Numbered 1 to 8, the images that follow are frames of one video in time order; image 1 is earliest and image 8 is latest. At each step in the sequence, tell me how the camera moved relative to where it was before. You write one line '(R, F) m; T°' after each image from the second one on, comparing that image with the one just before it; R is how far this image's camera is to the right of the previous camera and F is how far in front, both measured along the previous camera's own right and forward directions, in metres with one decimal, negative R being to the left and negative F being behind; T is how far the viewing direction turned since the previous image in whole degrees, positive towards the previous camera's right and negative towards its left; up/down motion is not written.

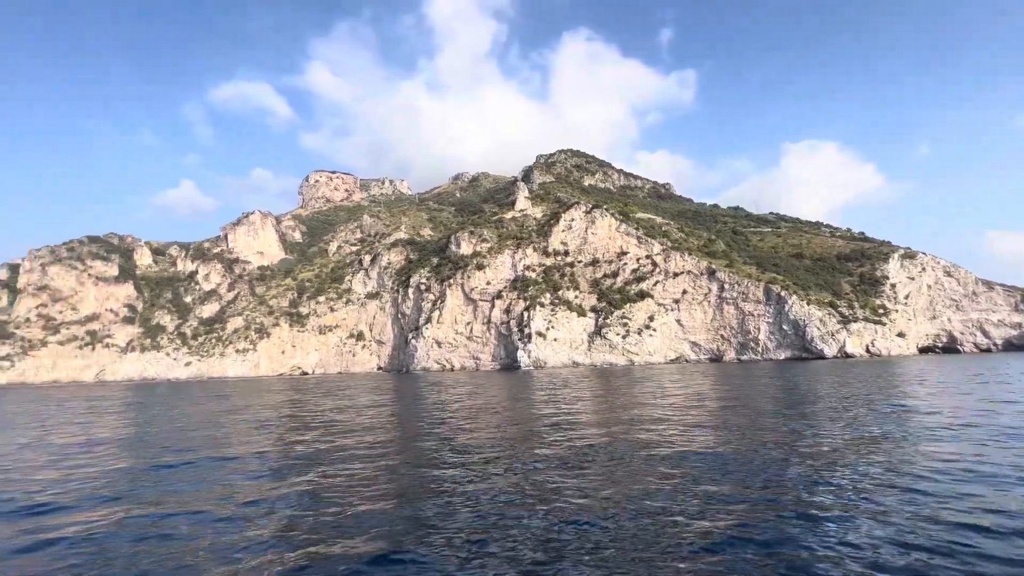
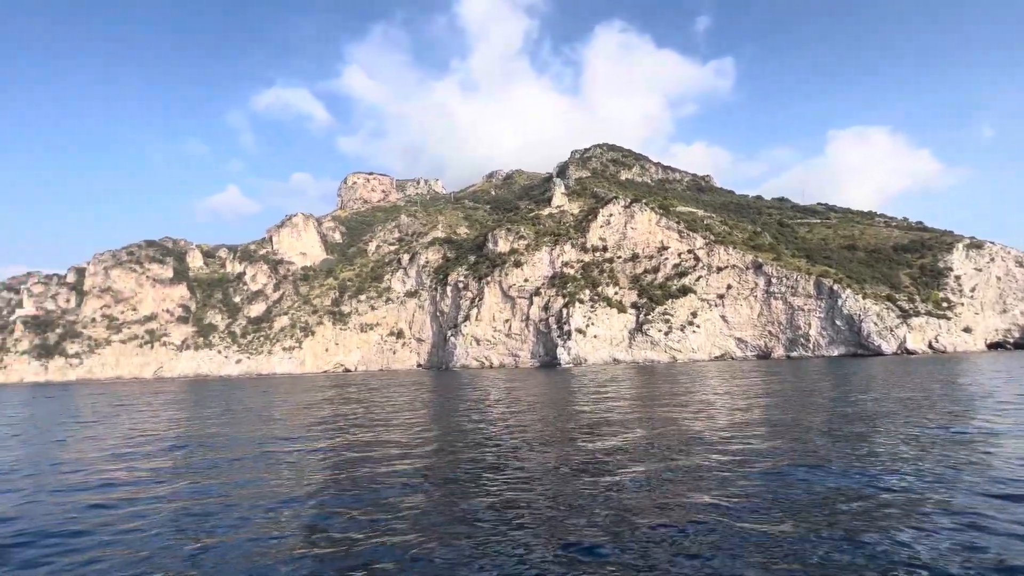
(-0.4, +0.1) m; -4°
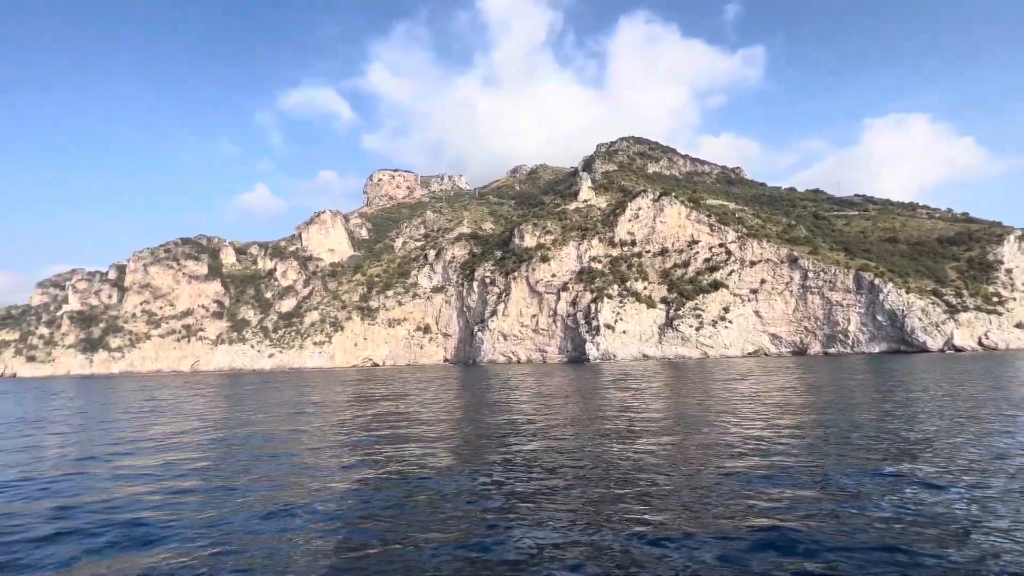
(-0.4, +0.1) m; -3°
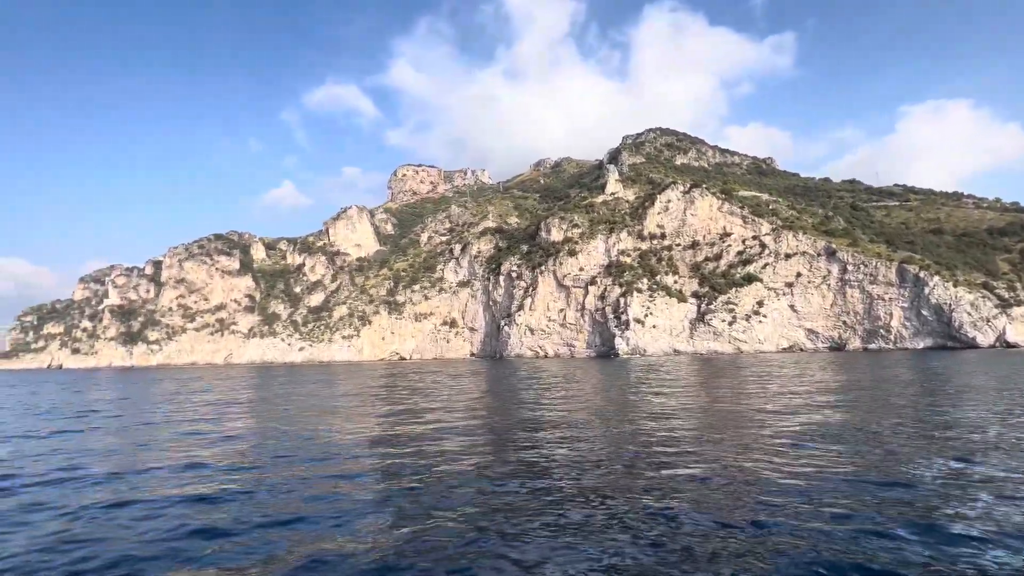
(-0.5, +0.2) m; -3°
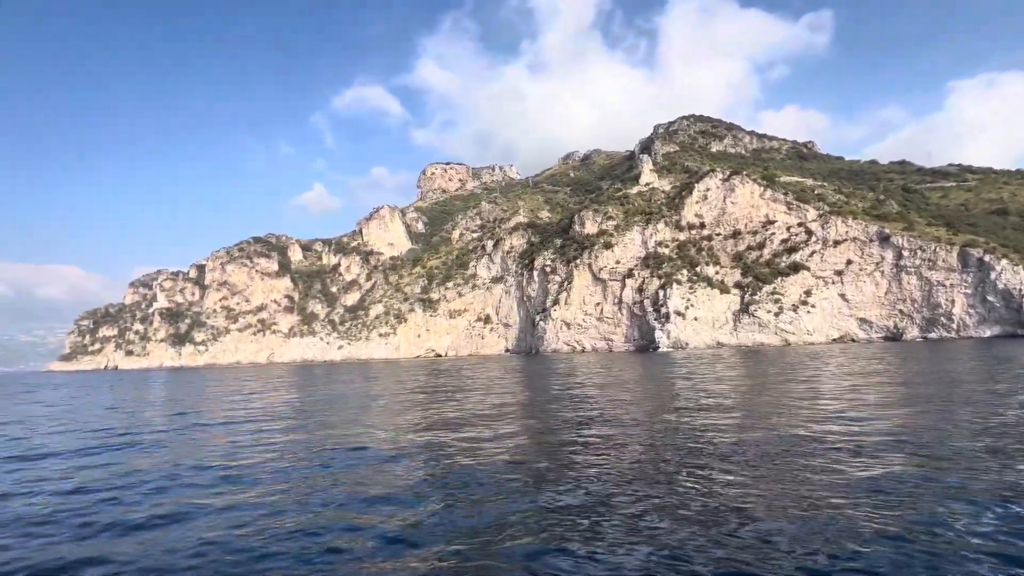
(-0.6, +0.3) m; -3°
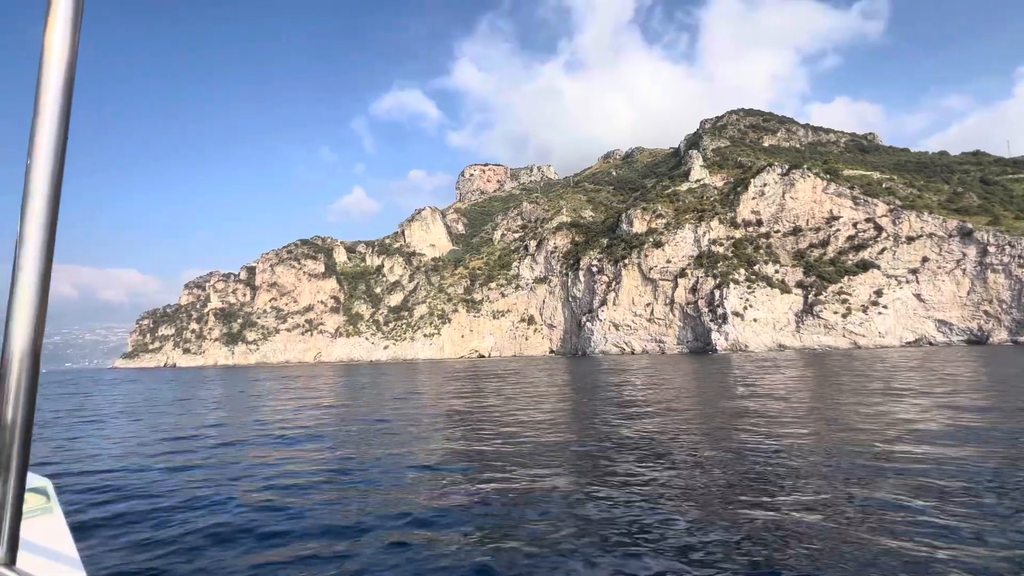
(-1.1, +0.5) m; -4°
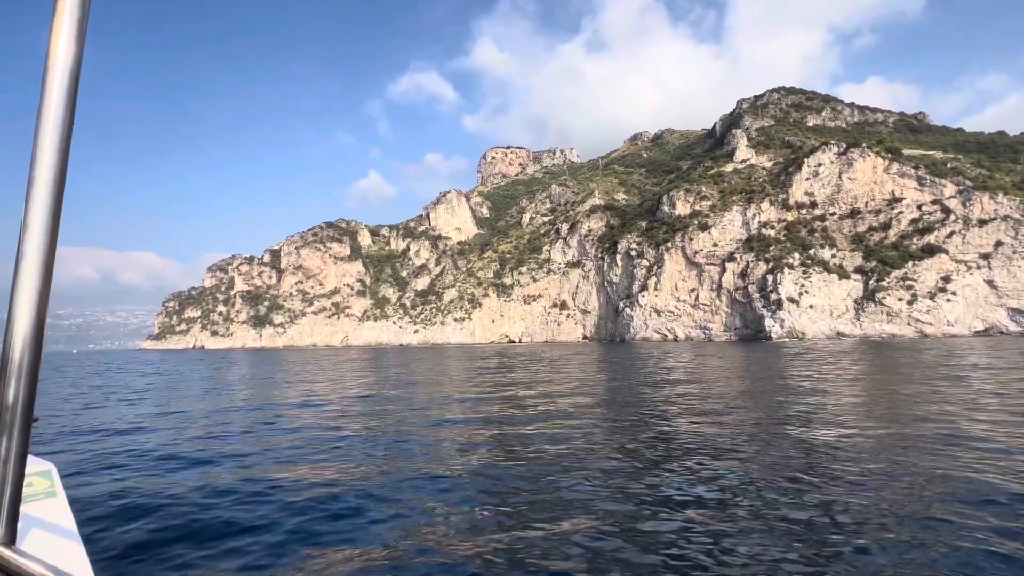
(-2.1, +1.1) m; -1°
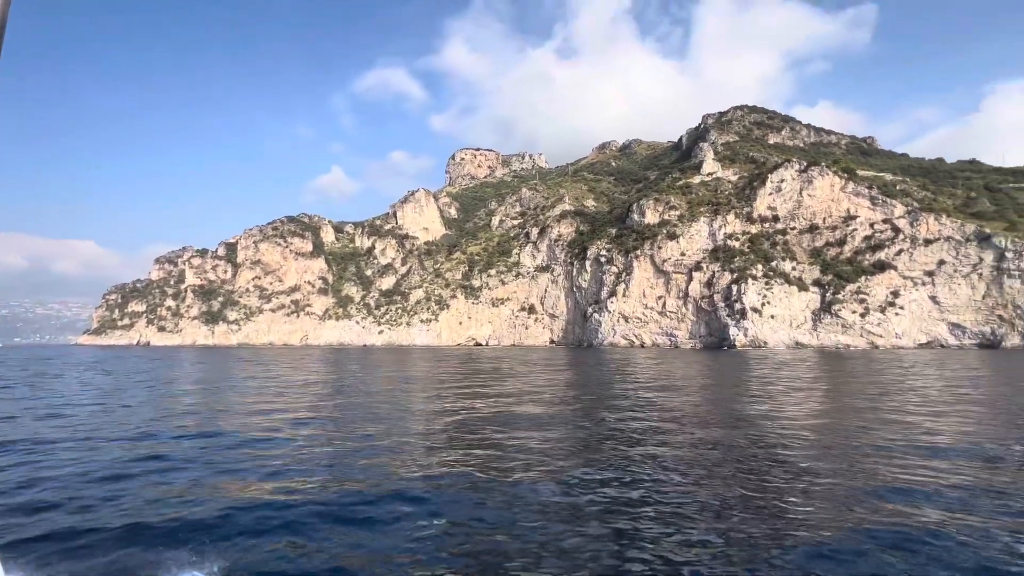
(-0.7, +0.3) m; +5°
